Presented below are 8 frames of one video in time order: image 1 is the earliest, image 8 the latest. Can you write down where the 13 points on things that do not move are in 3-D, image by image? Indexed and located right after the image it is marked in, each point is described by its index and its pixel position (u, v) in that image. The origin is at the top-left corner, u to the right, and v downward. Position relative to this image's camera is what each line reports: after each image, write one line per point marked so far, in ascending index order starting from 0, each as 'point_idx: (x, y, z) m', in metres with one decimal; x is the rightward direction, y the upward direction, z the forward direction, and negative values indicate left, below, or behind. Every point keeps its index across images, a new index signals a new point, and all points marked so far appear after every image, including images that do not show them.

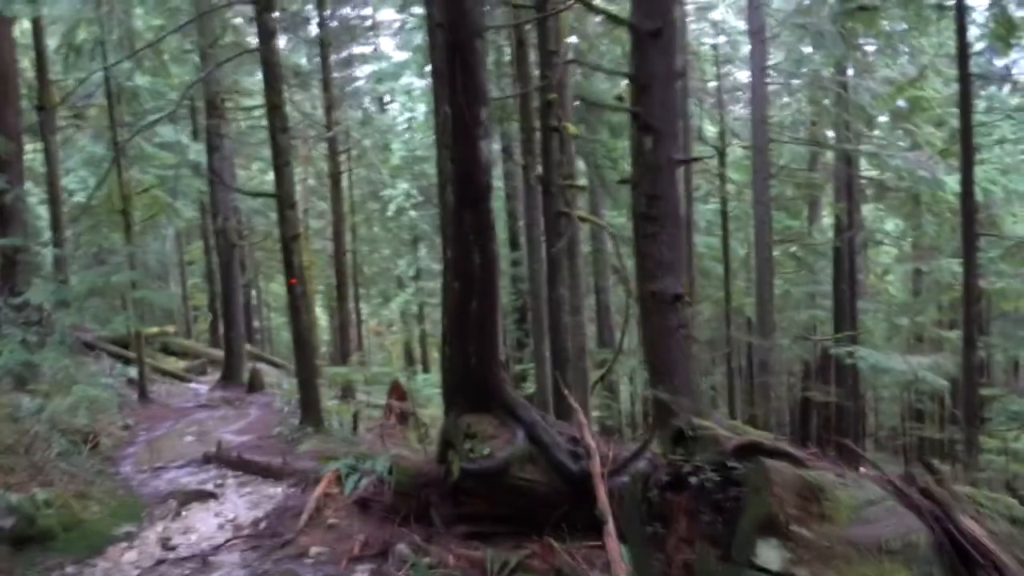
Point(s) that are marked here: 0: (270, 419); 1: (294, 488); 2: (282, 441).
0: (-4.9, -2.7, +16.9) m
1: (-2.5, -2.3, +9.2) m
2: (-3.7, -2.5, +13.3) m
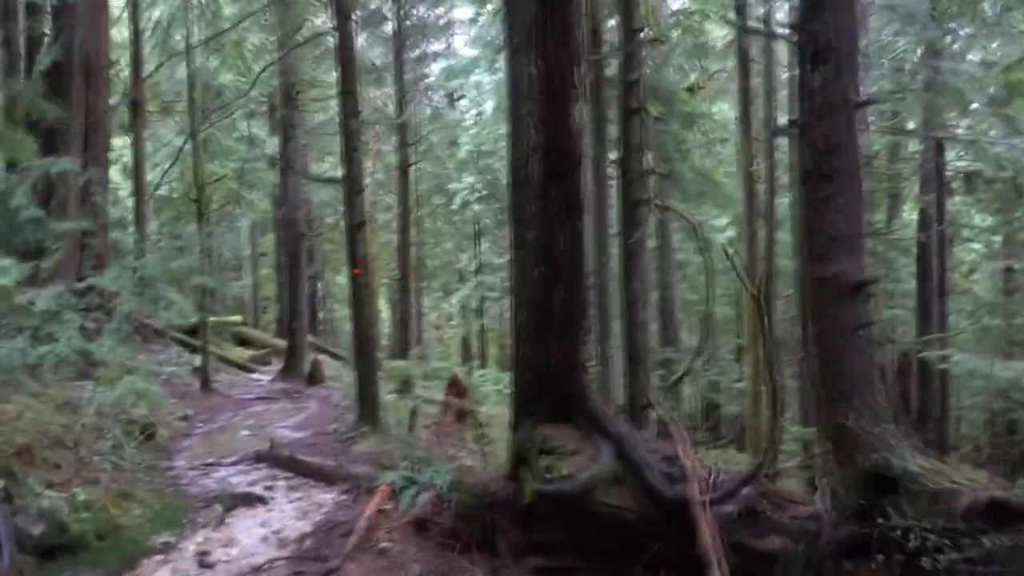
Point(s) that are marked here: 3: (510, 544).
0: (-3.6, -2.5, +16.4) m
1: (-1.7, -2.2, +8.6) m
2: (-2.7, -2.4, +12.7) m
3: (0.0, -1.9, +6.0) m
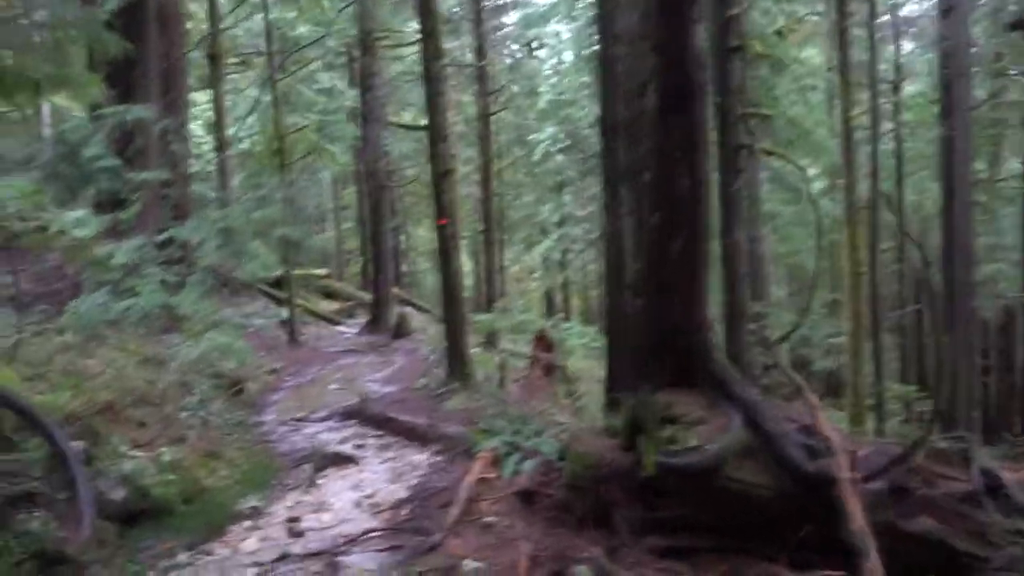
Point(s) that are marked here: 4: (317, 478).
0: (-1.9, -1.6, +16.0) m
1: (-0.7, -1.7, +8.0) m
2: (-1.2, -1.6, +12.2) m
3: (+0.8, -1.5, +5.3) m
4: (-1.8, -1.7, +7.5) m
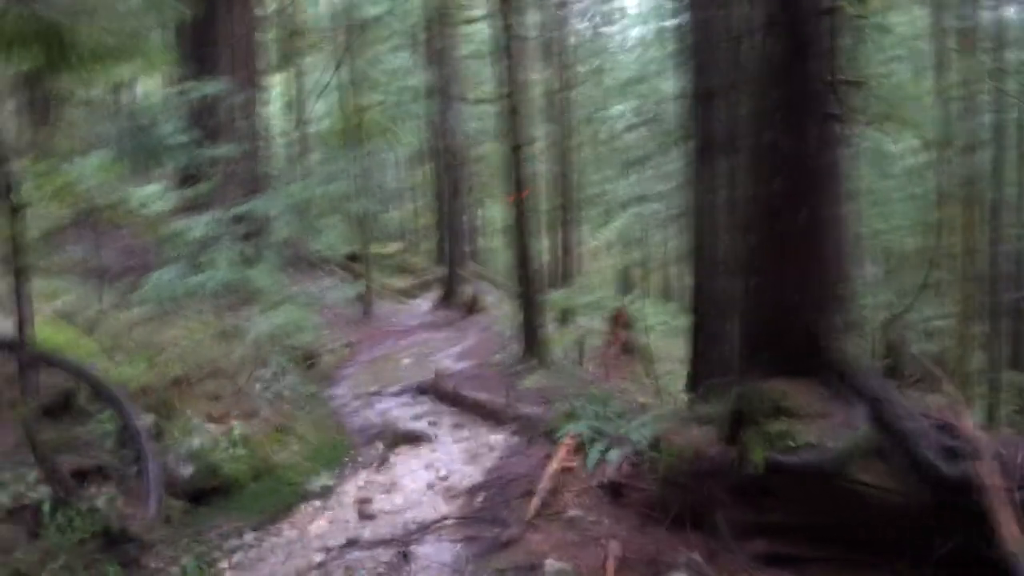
0: (-0.4, -1.1, +15.7) m
1: (0.0, -1.4, +7.7) m
2: (-0.1, -1.2, +11.9) m
3: (+1.3, -1.4, +4.8) m
4: (-1.1, -1.5, +7.3) m
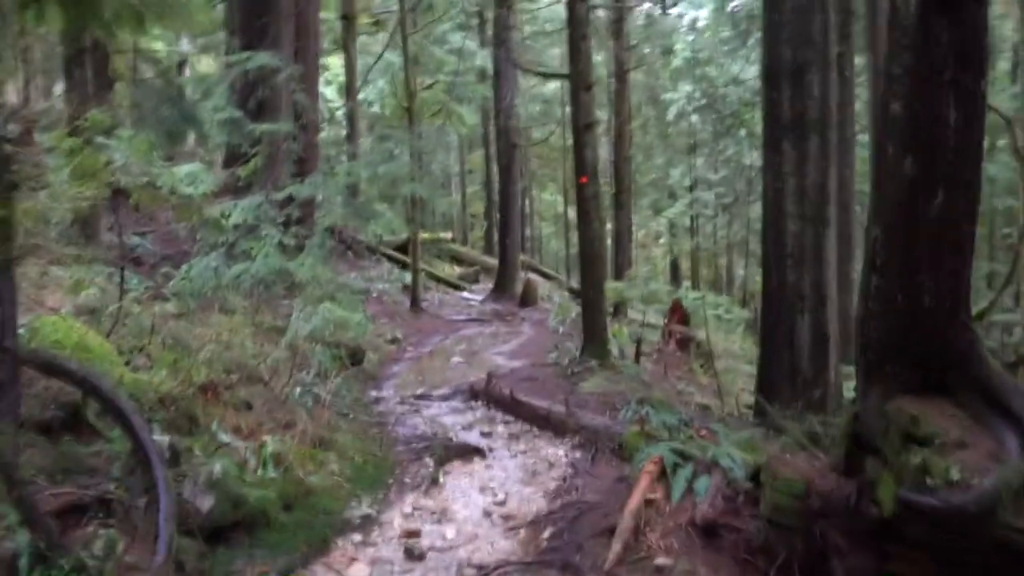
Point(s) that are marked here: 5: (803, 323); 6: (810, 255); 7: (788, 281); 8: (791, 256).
0: (+0.6, -1.0, +14.9) m
1: (+0.6, -1.4, +6.8) m
2: (+0.7, -1.2, +11.0) m
3: (+1.6, -1.4, +3.9) m
4: (-0.6, -1.5, +6.5) m
5: (+3.5, -0.4, +10.1) m
6: (+3.5, +0.4, +9.9) m
7: (+3.3, +0.1, +10.1) m
8: (+3.3, +0.4, +10.0) m
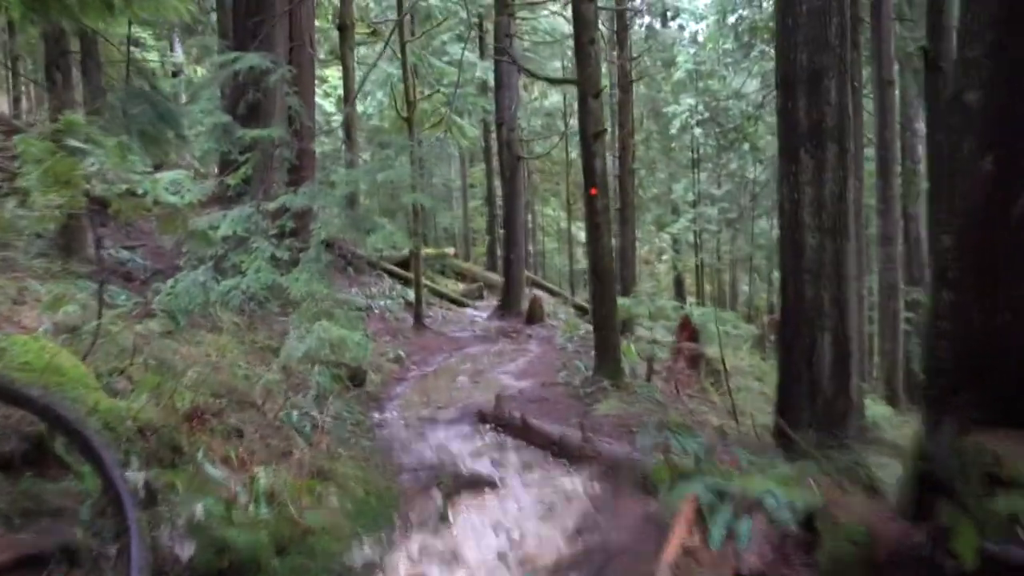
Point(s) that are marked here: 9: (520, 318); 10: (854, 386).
0: (+0.7, -1.3, +14.3) m
1: (+0.7, -1.5, +6.3) m
2: (+0.8, -1.4, +10.5) m
3: (+1.7, -1.5, +3.4) m
4: (-0.5, -1.6, +6.0) m
5: (+3.6, -0.6, +9.6) m
6: (+3.7, +0.2, +9.4) m
7: (+3.4, -0.1, +9.5) m
8: (+3.4, +0.2, +9.5) m
9: (+0.2, -0.7, +19.5) m
10: (+4.0, -1.1, +9.7) m
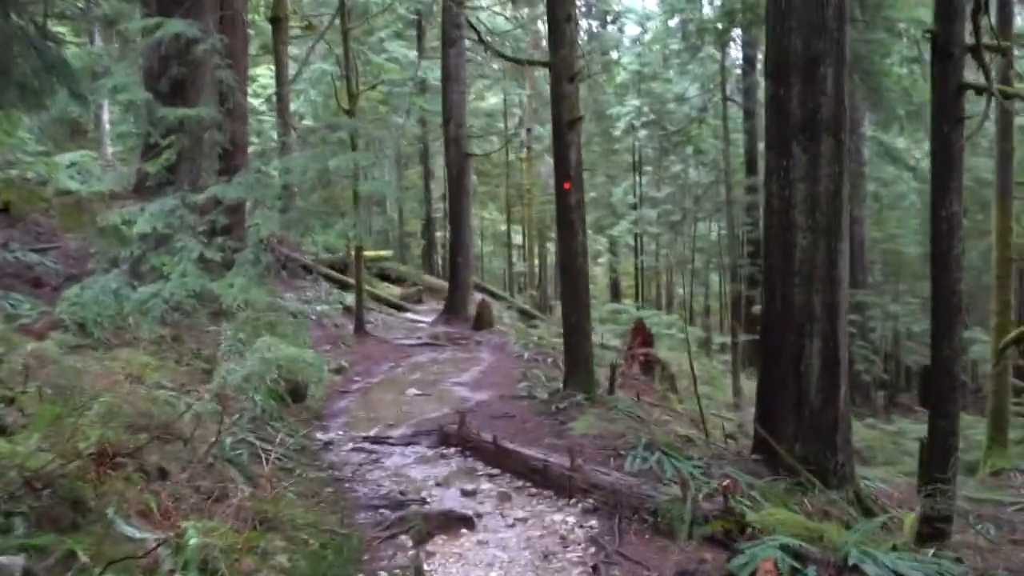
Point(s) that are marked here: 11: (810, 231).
0: (0.0, -1.3, +13.4) m
1: (+0.6, -1.6, +5.3) m
2: (+0.3, -1.4, +9.6) m
3: (+1.9, -1.5, +2.5) m
4: (-0.5, -1.6, +4.9) m
5: (+3.3, -0.7, +8.8) m
6: (+3.3, +0.2, +8.7) m
7: (+3.0, -0.1, +8.8) m
8: (+3.1, +0.2, +8.8) m
9: (-1.0, -0.8, +18.5) m
10: (+3.6, -1.2, +9.0) m
11: (+3.1, +0.6, +8.7) m
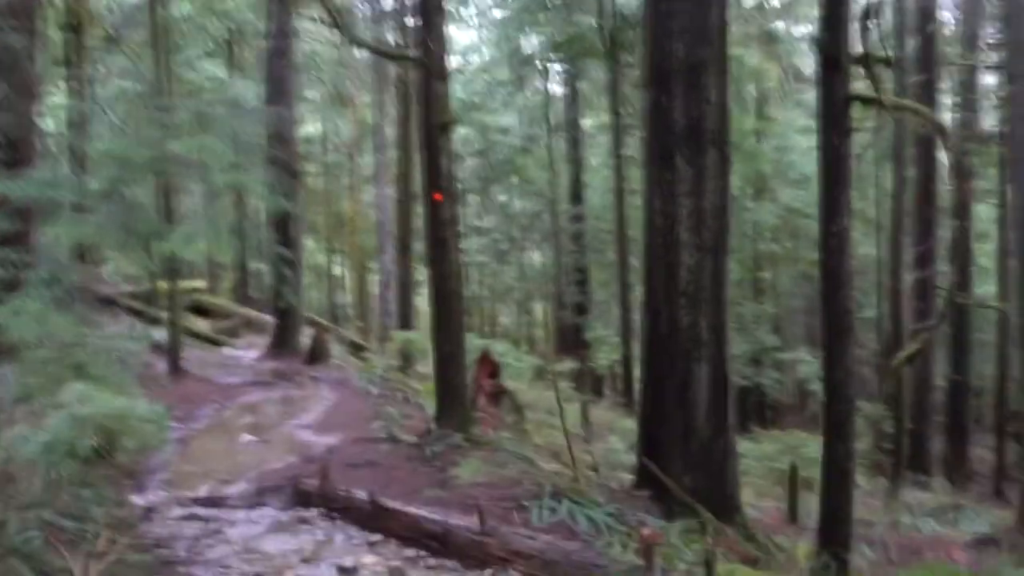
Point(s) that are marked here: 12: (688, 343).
0: (-2.2, -1.7, +11.9) m
1: (+0.1, -1.7, +4.2) m
2: (-1.0, -1.7, +8.3) m
3: (+2.0, -1.5, +1.8) m
4: (-0.9, -1.7, +3.6) m
5: (+2.0, -0.9, +8.3) m
6: (+2.0, -0.1, +8.2) m
7: (+1.8, -0.3, +8.2) m
8: (+1.8, -0.1, +8.2) m
9: (-4.2, -1.4, +16.7) m
10: (+2.3, -1.4, +8.4) m
11: (+1.9, +0.4, +8.1) m
12: (+1.9, -0.6, +8.2) m
